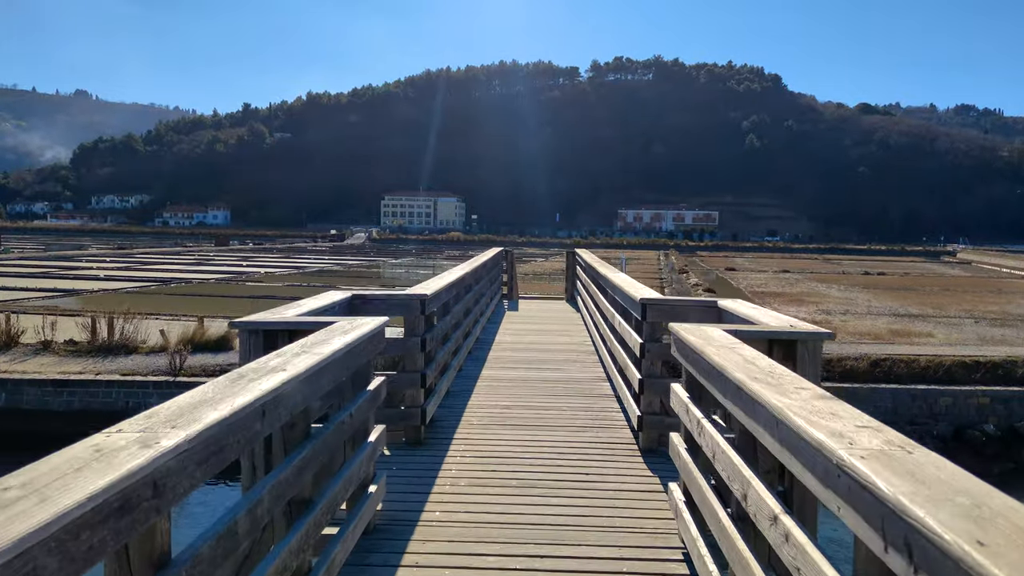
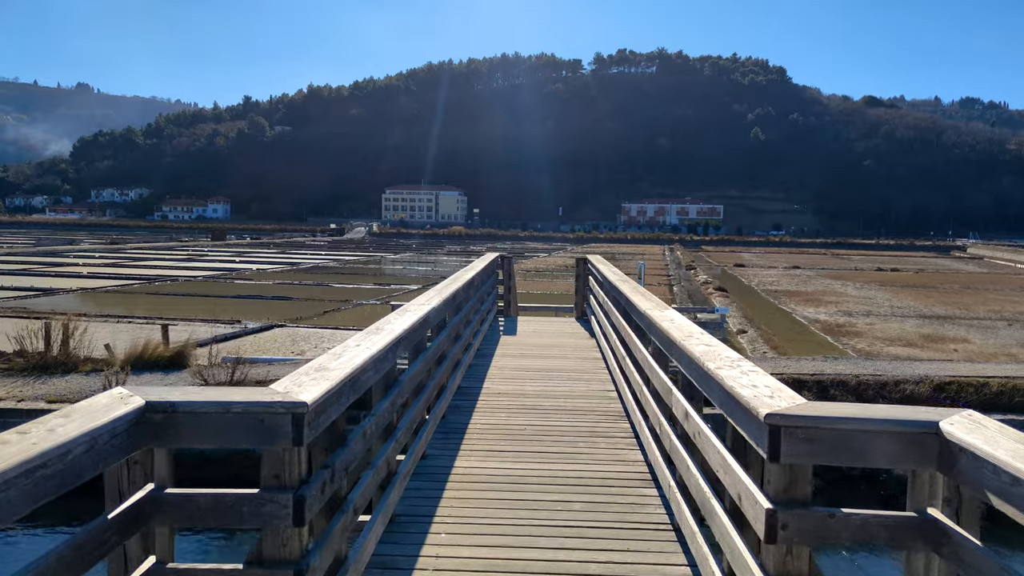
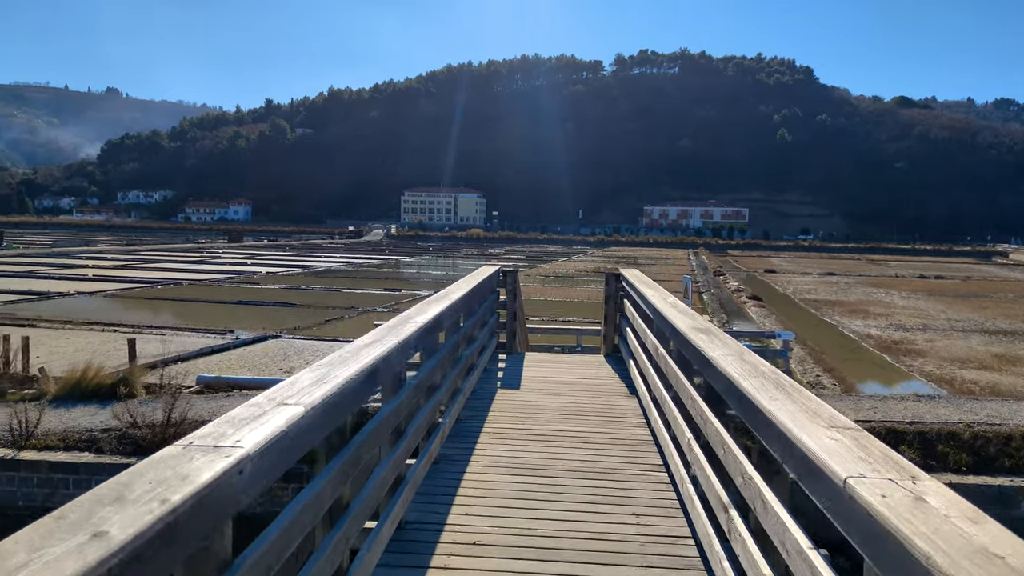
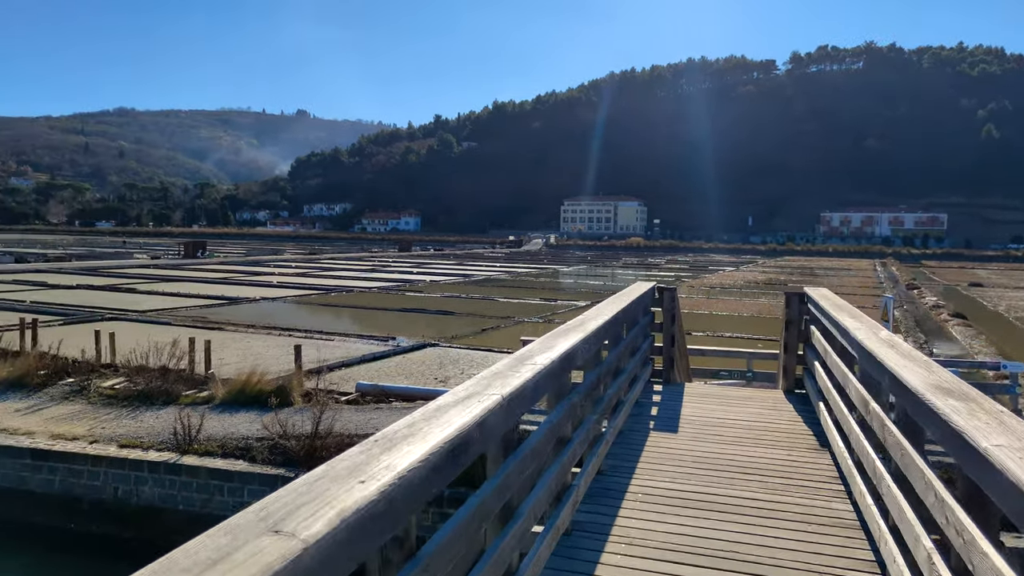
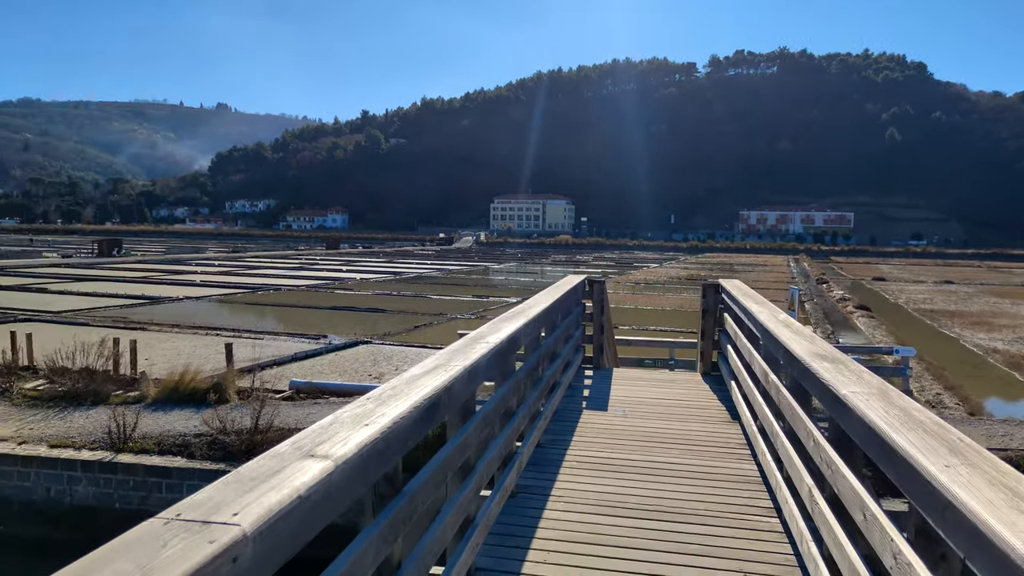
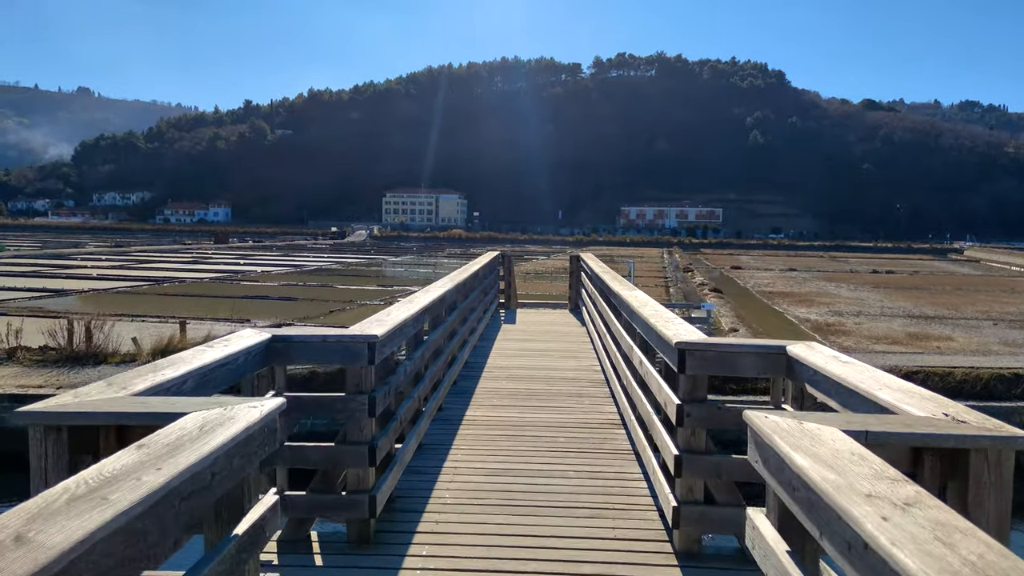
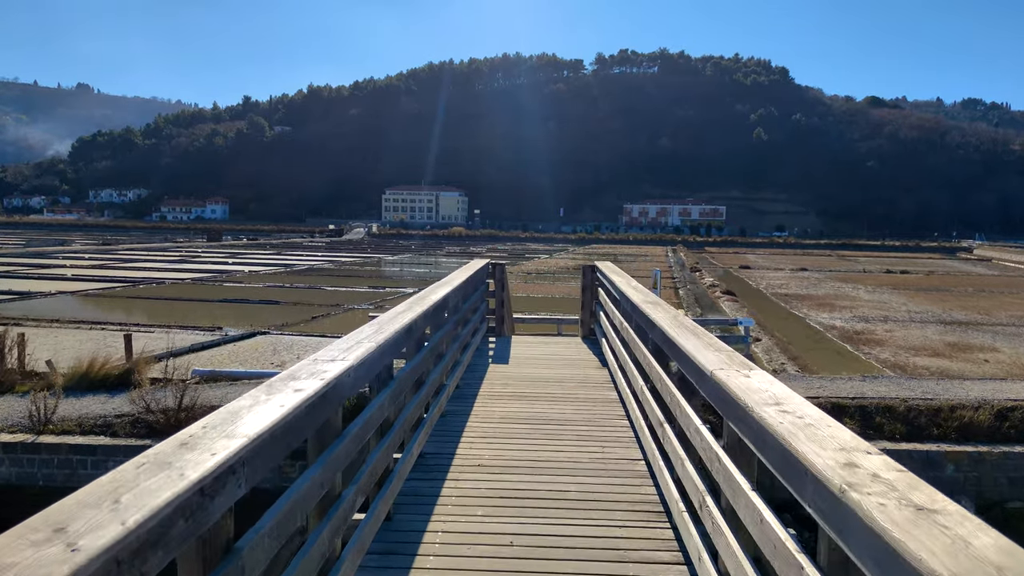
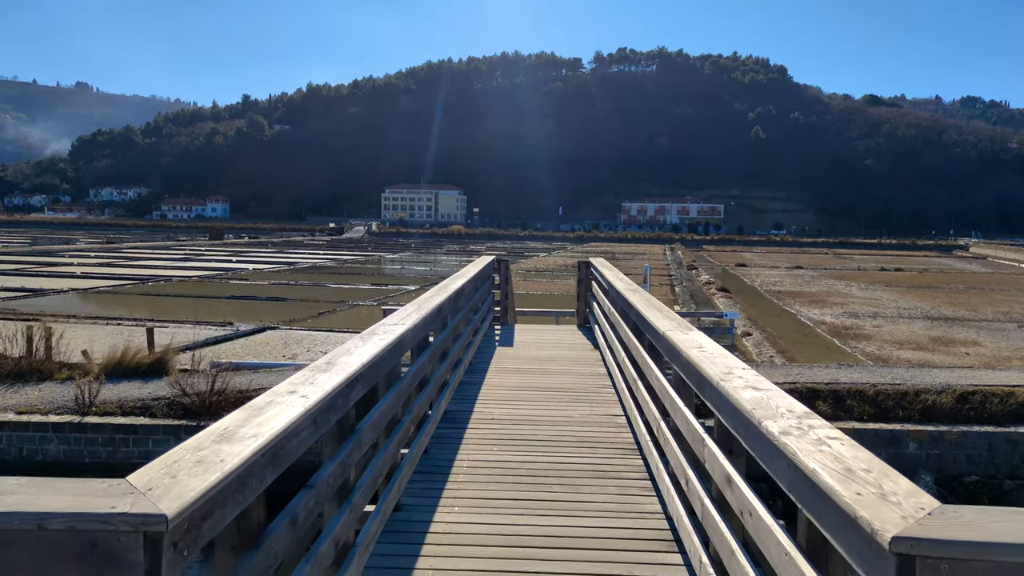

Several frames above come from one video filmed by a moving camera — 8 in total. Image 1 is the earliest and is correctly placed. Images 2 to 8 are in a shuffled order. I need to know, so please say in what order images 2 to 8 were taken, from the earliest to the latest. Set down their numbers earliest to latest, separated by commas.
6, 2, 8, 7, 3, 5, 4
